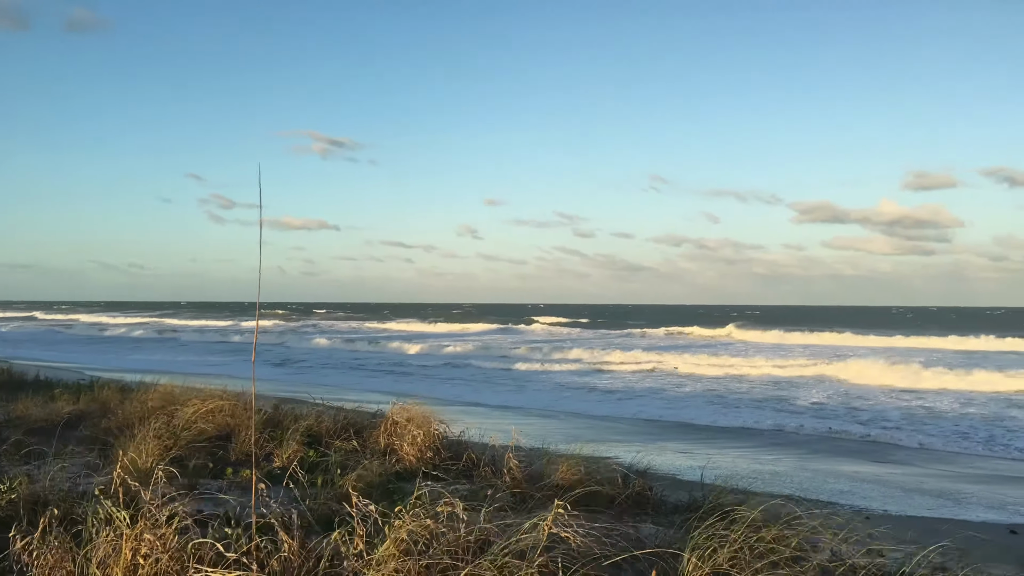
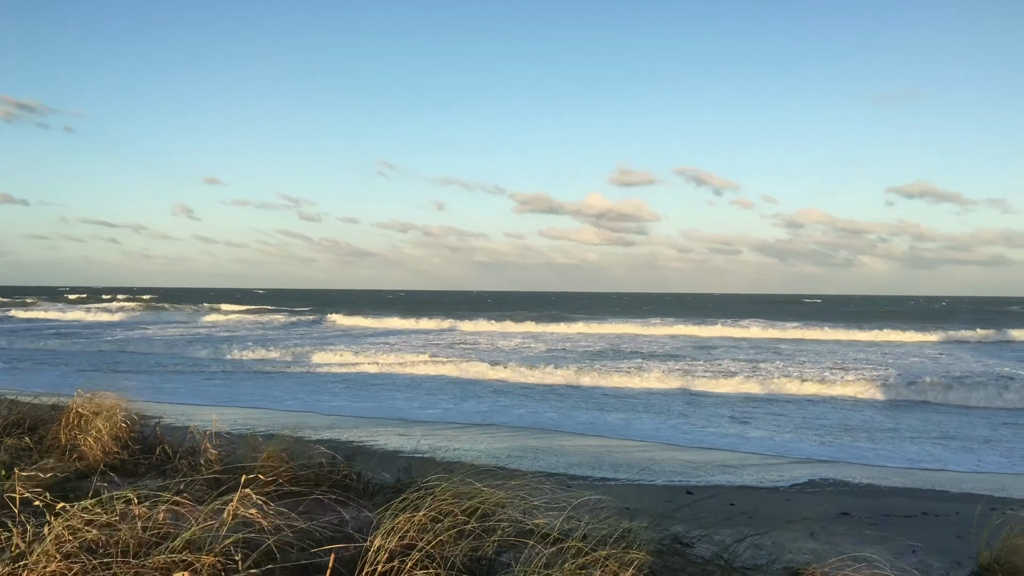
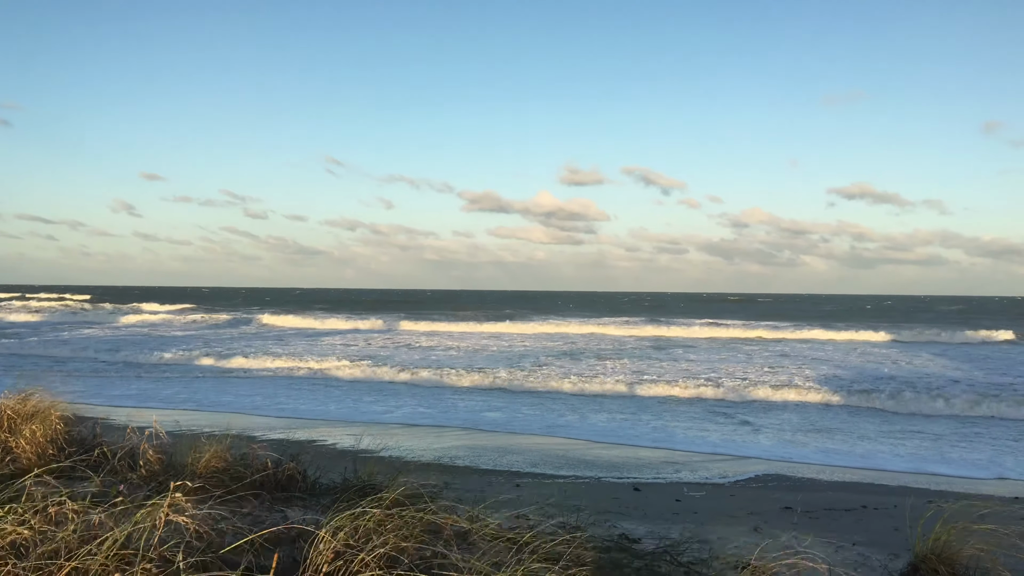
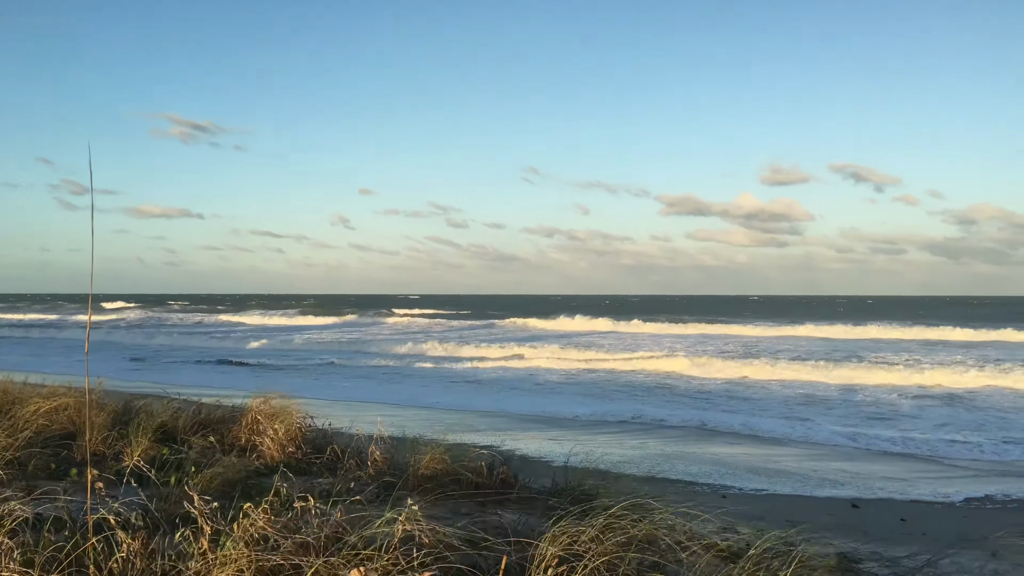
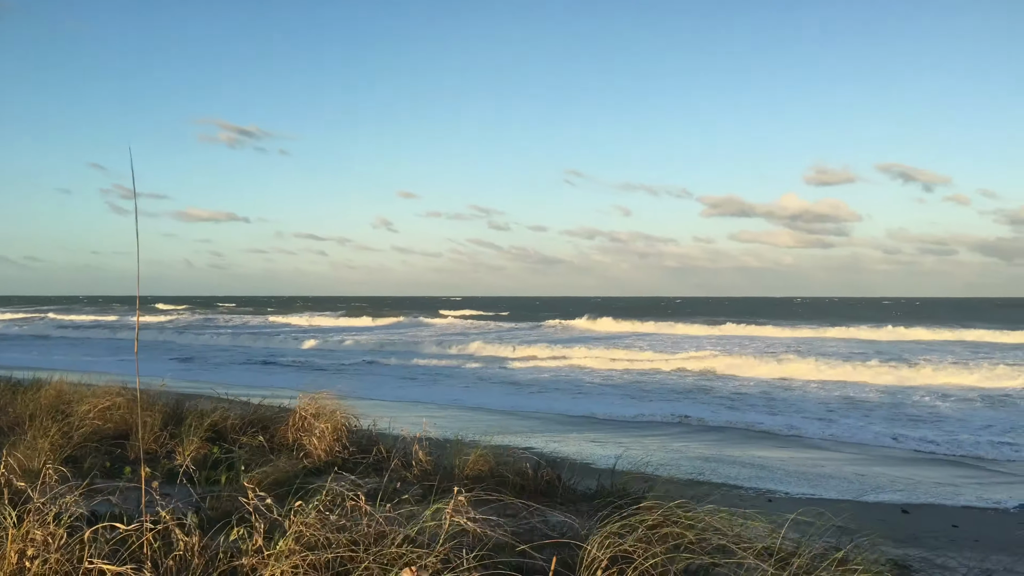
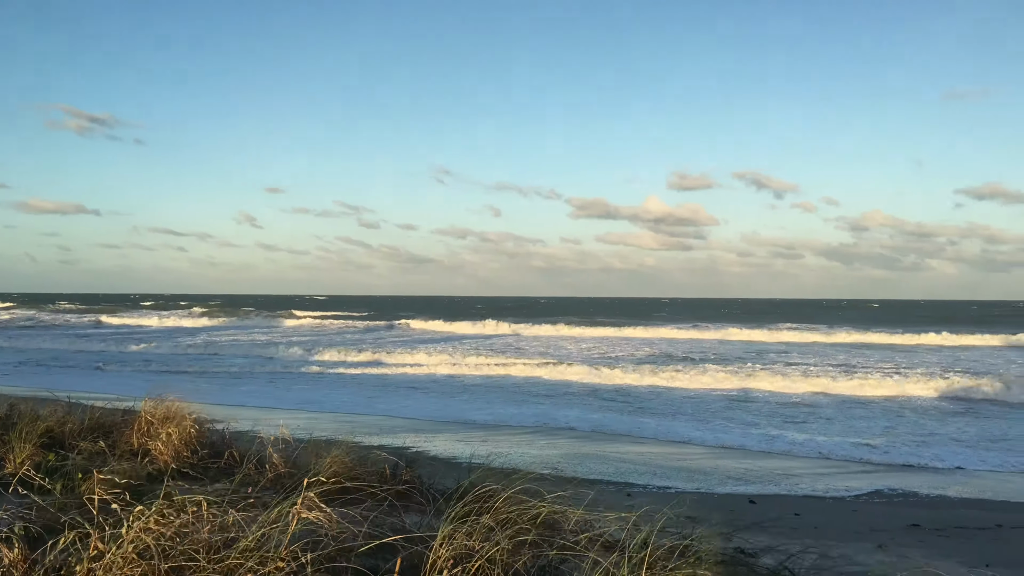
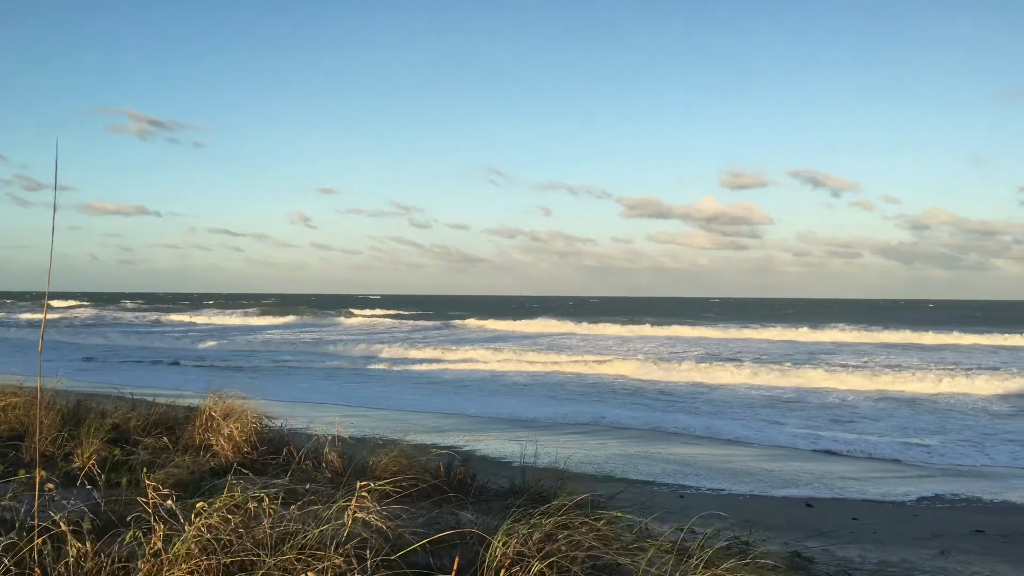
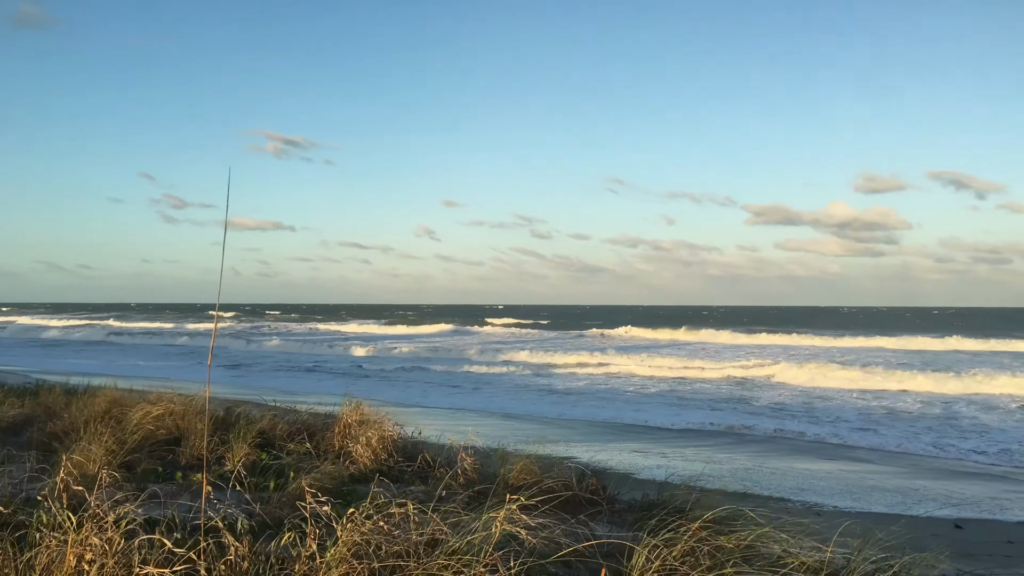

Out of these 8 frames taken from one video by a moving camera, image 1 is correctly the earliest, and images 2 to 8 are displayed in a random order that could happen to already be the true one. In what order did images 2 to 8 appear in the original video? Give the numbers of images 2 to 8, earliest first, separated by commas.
8, 5, 4, 7, 6, 2, 3
